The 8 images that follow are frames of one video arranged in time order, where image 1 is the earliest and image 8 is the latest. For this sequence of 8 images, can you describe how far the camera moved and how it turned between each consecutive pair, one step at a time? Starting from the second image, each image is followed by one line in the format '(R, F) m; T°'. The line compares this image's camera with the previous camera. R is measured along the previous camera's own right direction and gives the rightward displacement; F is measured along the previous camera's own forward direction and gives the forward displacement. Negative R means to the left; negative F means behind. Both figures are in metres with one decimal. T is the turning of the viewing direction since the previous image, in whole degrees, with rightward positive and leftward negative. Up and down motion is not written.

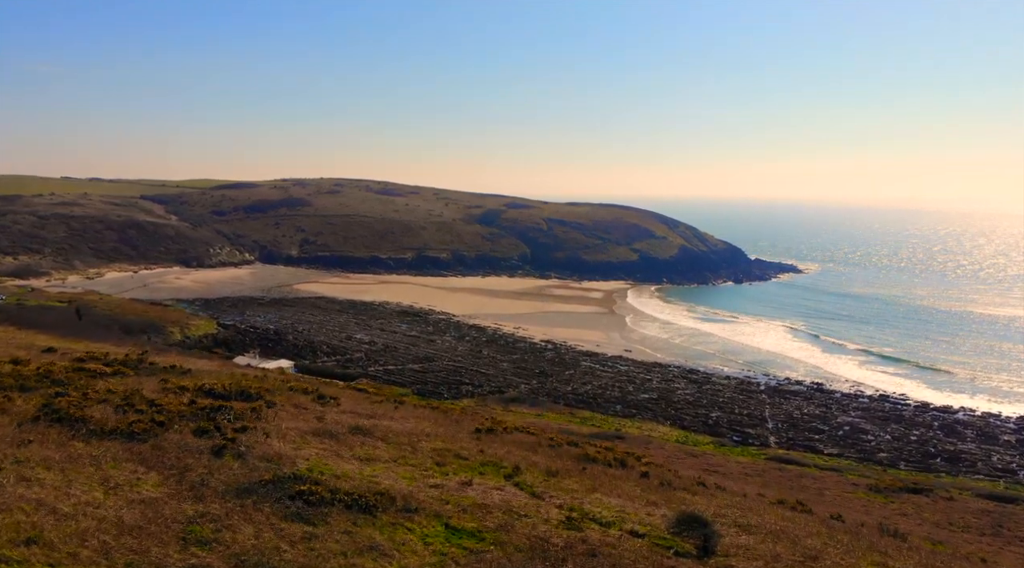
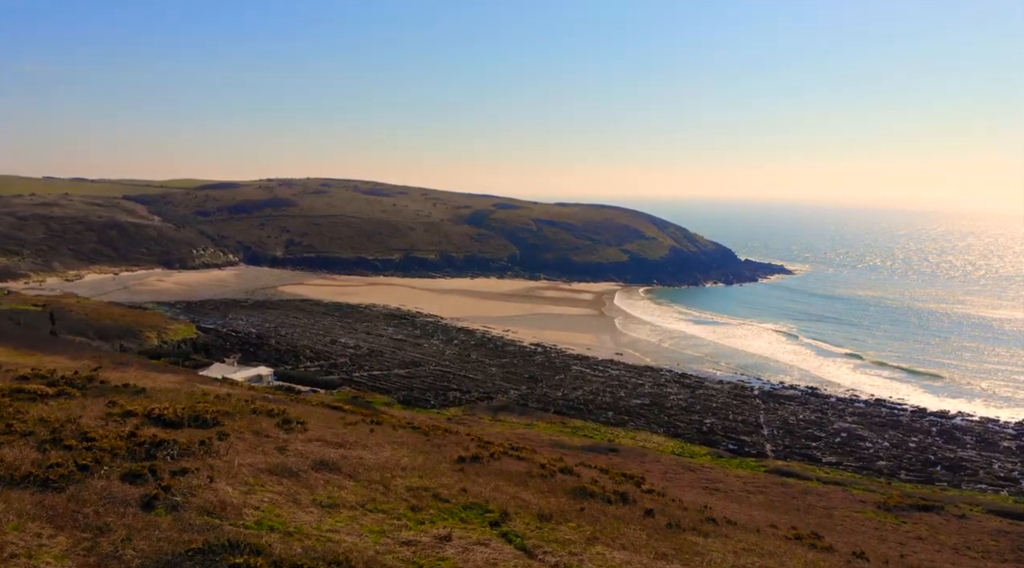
(0.0, +1.4) m; +1°
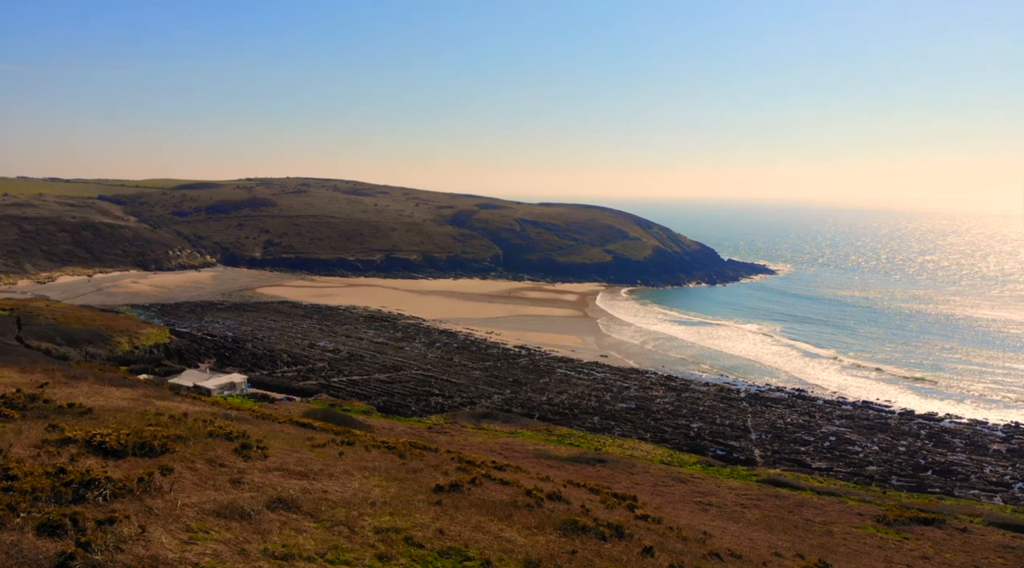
(0.0, +1.2) m; +1°
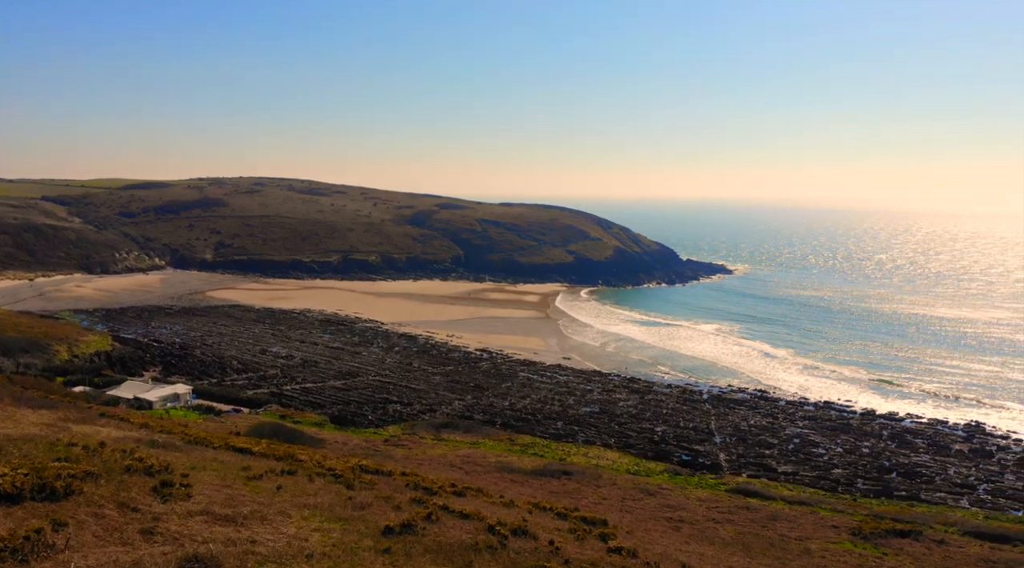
(0.0, +1.3) m; +3°
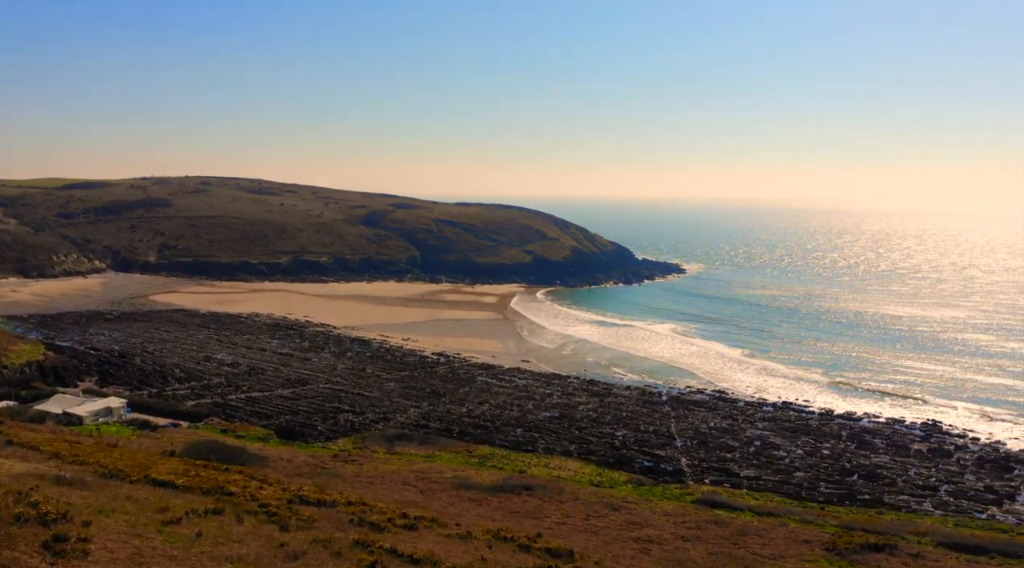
(0.0, +1.4) m; +3°
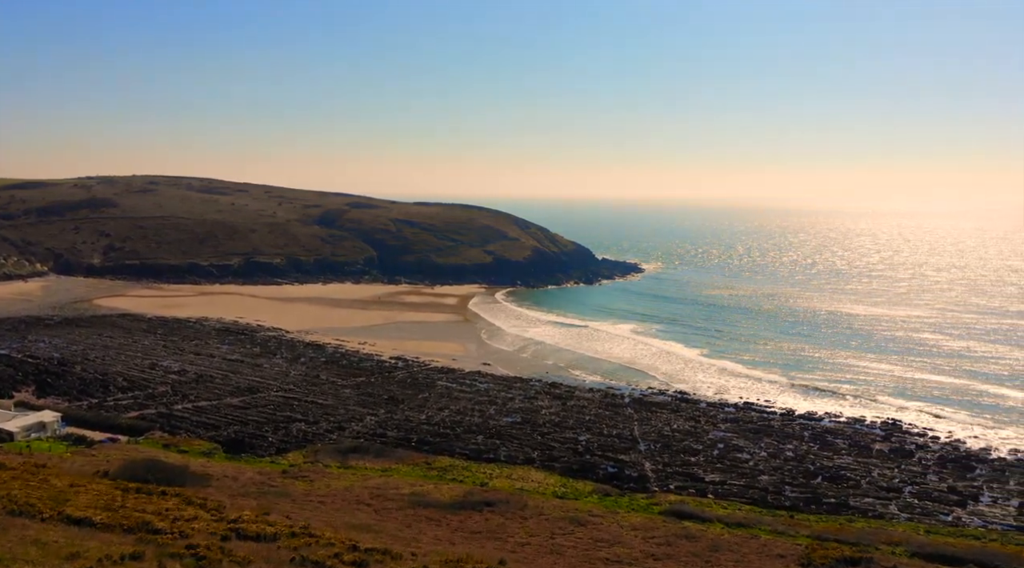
(0.0, +1.2) m; +3°
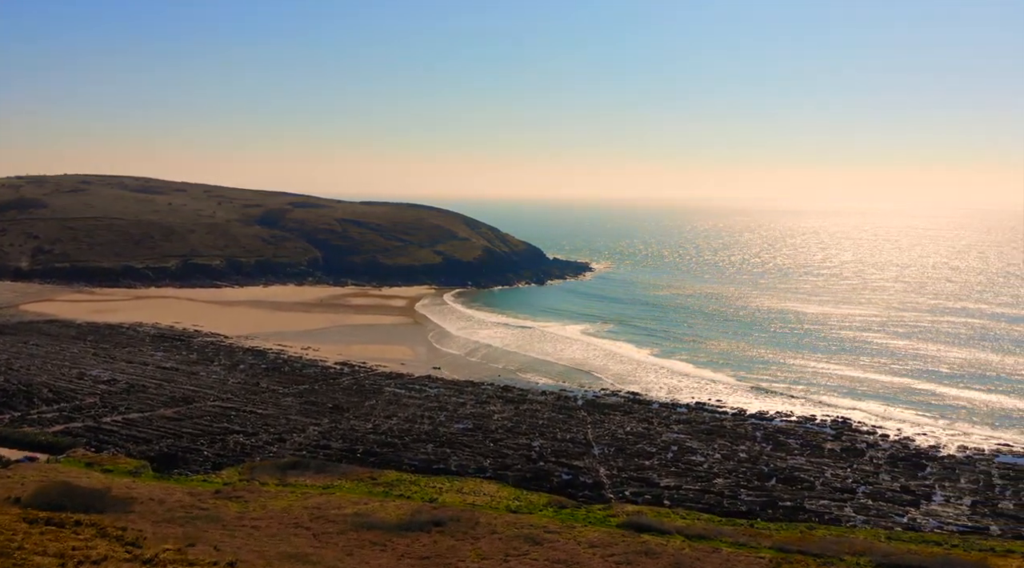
(0.0, +1.3) m; +3°
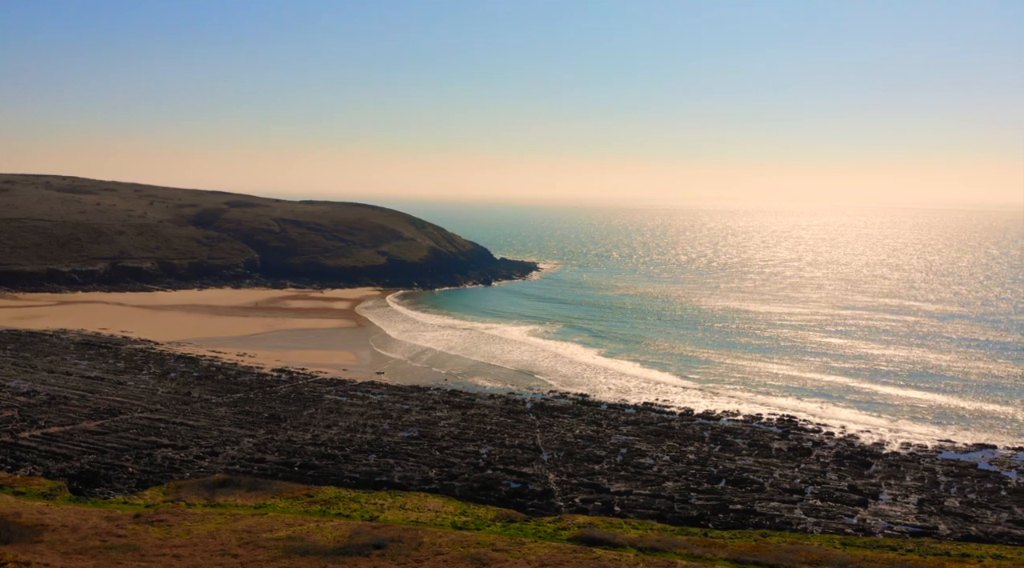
(+0.1, +1.2) m; +4°
